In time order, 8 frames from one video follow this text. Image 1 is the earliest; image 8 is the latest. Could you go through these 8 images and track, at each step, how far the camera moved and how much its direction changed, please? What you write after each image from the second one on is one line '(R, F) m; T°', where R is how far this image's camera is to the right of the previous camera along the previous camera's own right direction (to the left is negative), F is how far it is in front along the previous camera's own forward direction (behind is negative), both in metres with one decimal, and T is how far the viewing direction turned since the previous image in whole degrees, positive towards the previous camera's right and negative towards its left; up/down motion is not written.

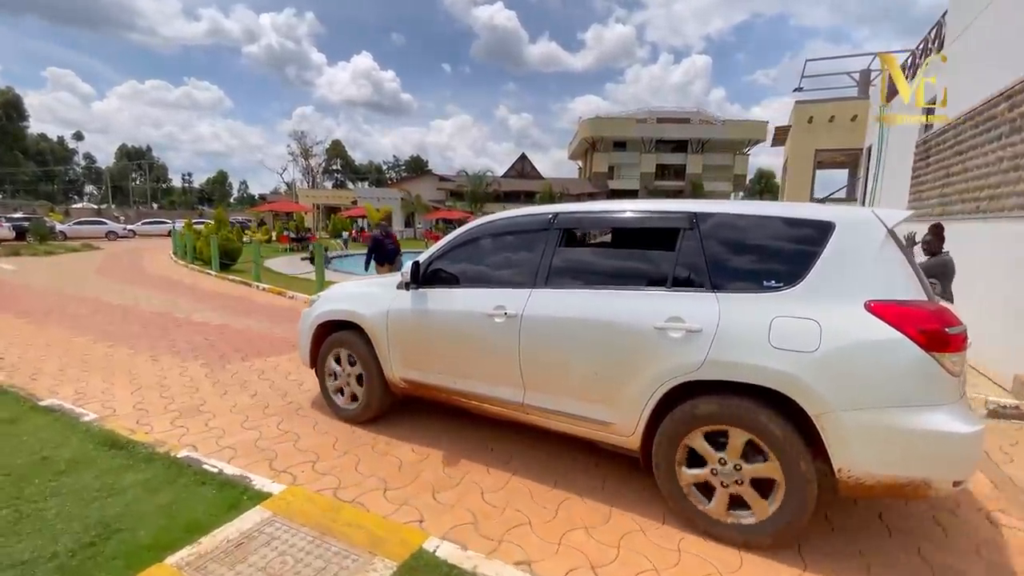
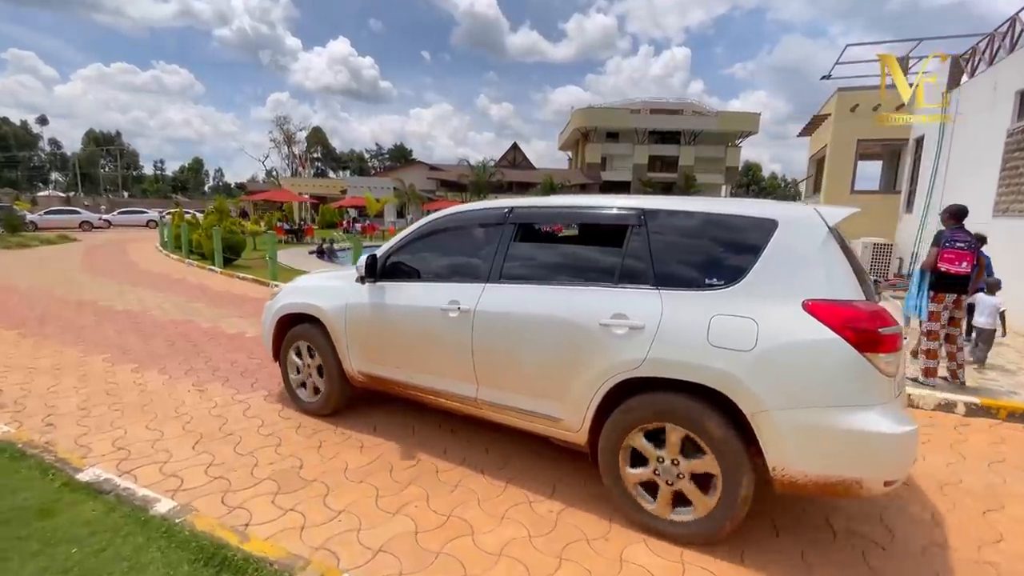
(+0.2, 0.0) m; +2°
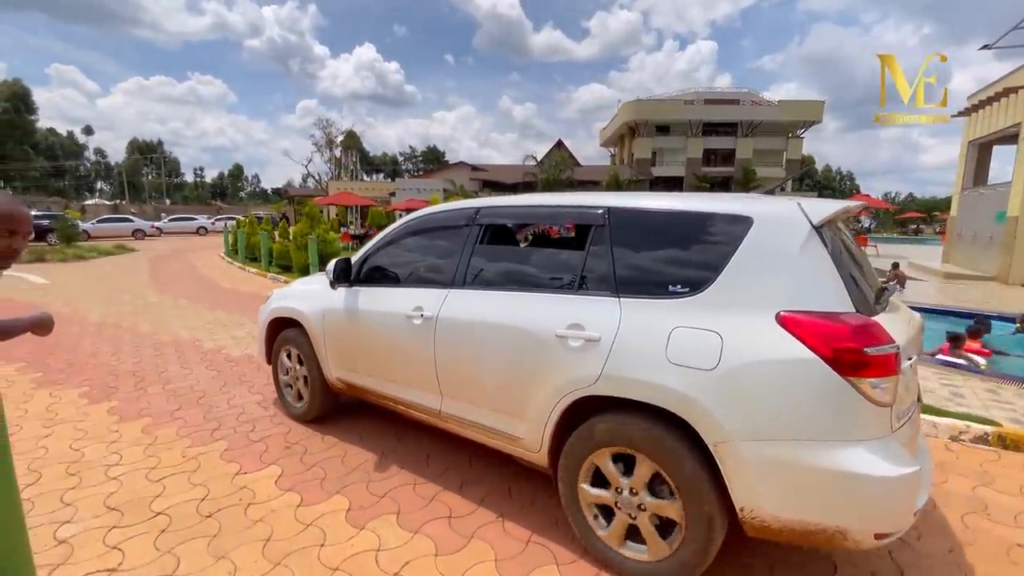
(+0.3, +0.3) m; -3°
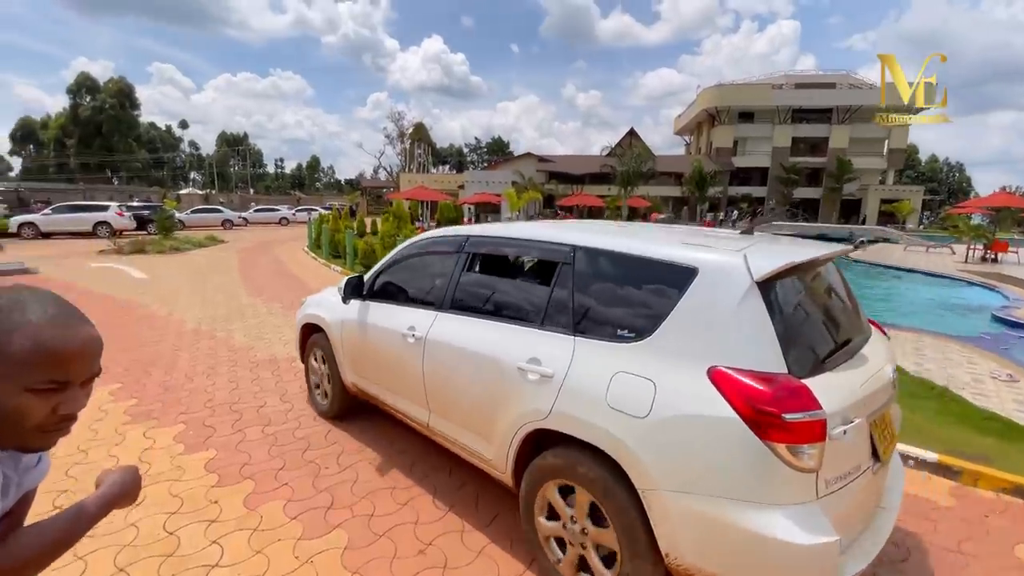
(+0.4, 0.0) m; -7°
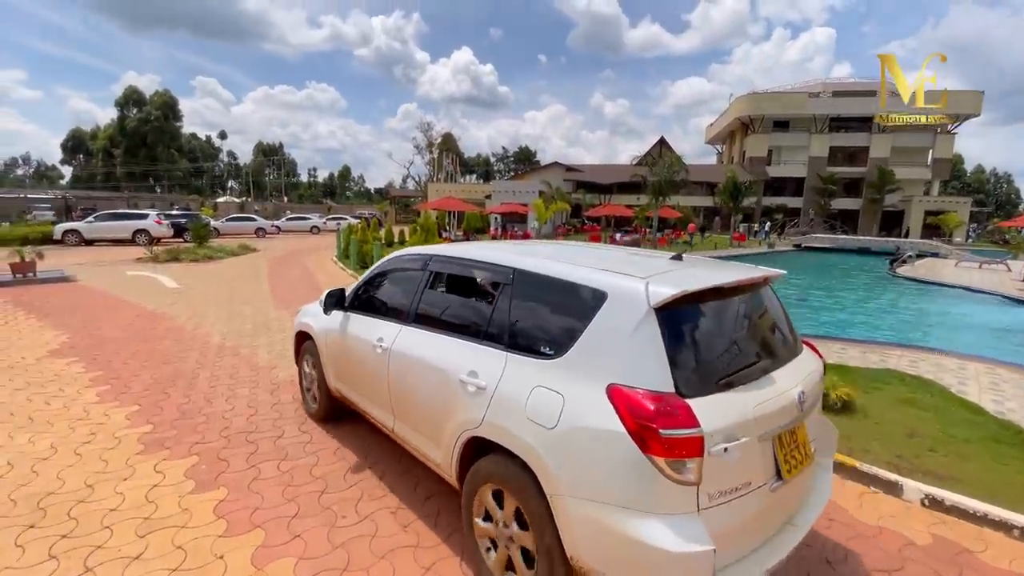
(0.0, +0.3) m; -3°
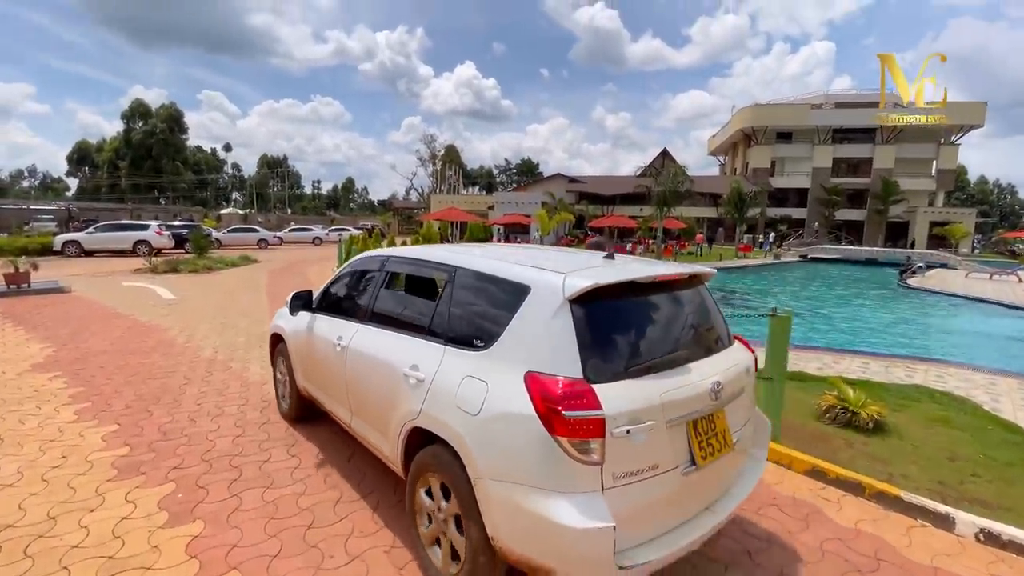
(0.0, +0.3) m; 0°
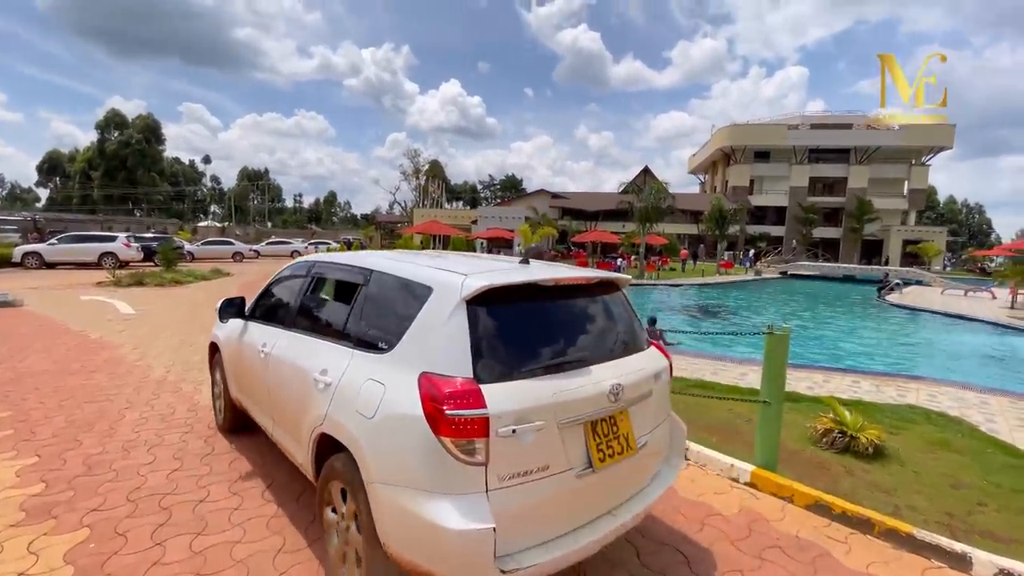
(+0.1, +0.4) m; +2°
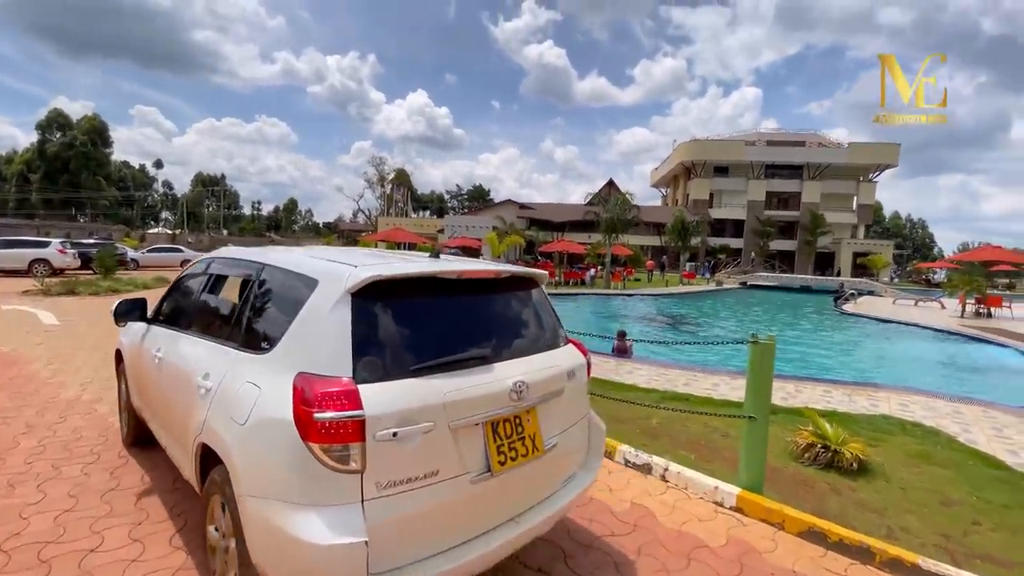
(0.0, +0.4) m; +4°
